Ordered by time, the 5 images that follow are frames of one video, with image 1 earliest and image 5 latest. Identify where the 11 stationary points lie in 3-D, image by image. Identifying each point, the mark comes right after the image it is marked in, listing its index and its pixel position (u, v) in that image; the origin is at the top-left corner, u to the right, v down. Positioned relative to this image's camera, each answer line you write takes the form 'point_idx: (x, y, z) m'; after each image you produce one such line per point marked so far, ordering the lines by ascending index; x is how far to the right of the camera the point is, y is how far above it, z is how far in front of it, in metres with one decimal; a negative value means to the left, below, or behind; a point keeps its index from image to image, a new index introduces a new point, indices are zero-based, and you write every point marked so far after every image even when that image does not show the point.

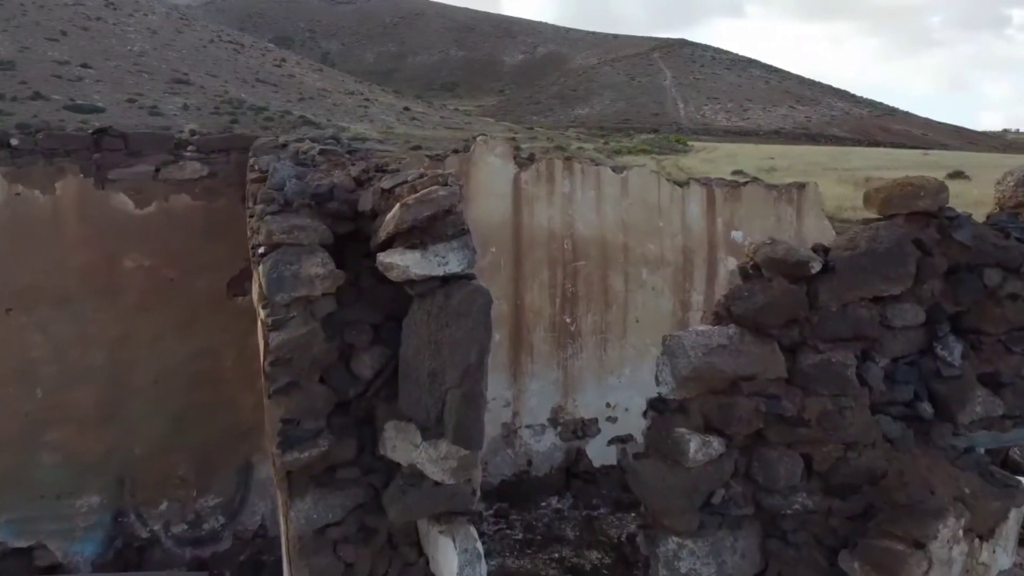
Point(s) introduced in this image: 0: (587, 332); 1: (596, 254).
0: (+0.6, -0.4, +6.4) m
1: (+0.7, +0.3, +6.4) m
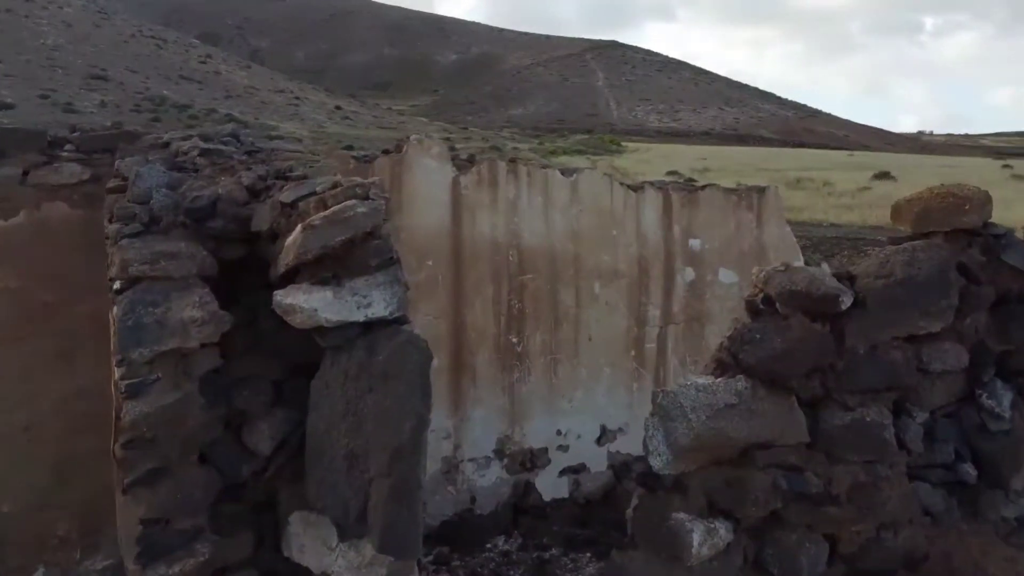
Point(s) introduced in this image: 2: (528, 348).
0: (+0.2, -0.5, +5.8) m
1: (+0.2, +0.2, +5.8) m
2: (+0.1, -0.4, +5.8) m
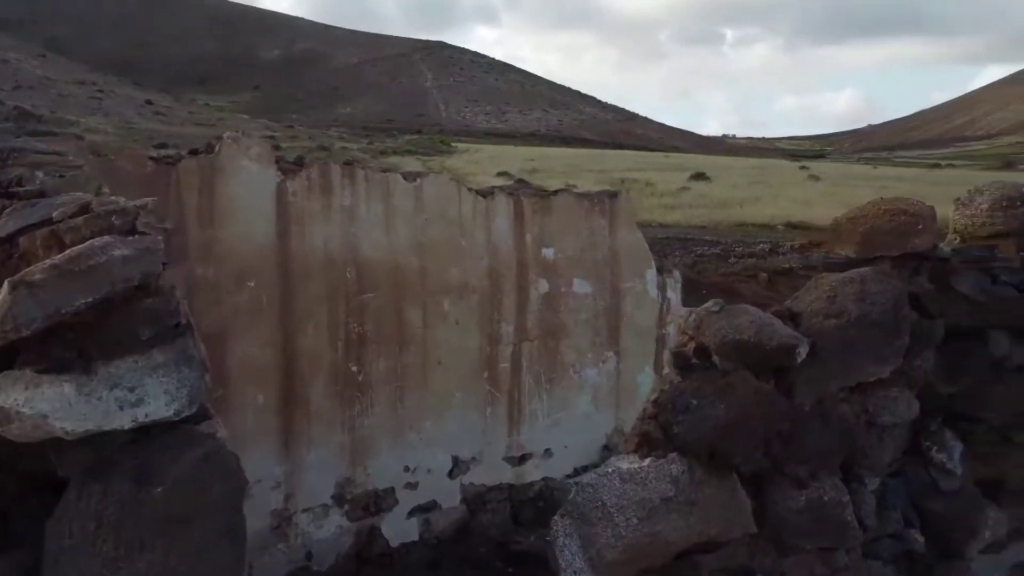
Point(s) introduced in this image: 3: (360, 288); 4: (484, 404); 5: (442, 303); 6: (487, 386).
0: (-0.8, -0.6, +5.1) m
1: (-0.8, 0.0, +5.1) m
2: (-0.9, -0.6, +5.1) m
3: (-0.9, 0.0, +5.0) m
4: (-0.2, -0.8, +5.5) m
5: (-0.5, -0.1, +5.3) m
6: (-0.2, -0.7, +5.5) m
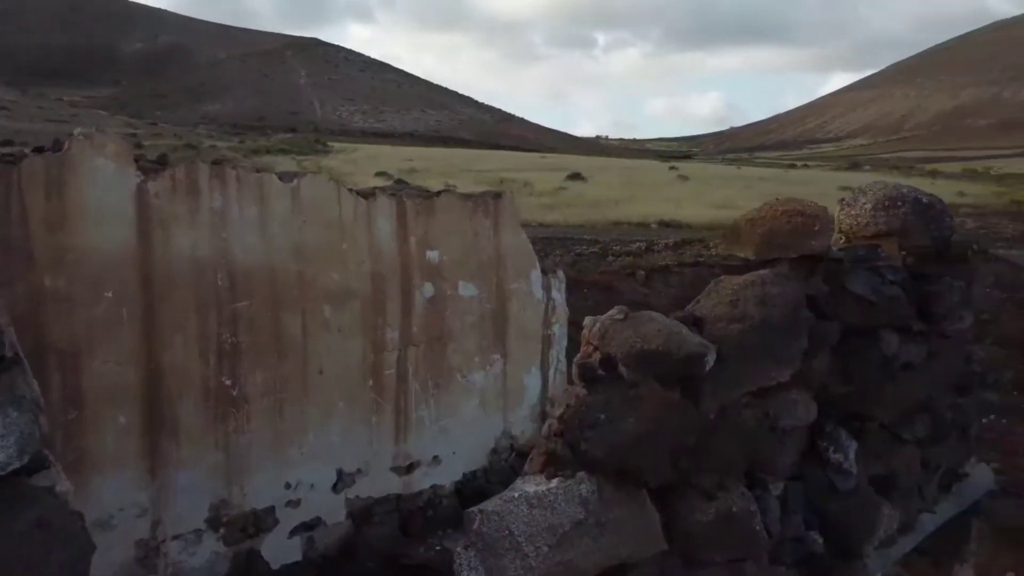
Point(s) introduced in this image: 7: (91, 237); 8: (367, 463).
0: (-1.5, -0.6, +4.8) m
1: (-1.5, 0.0, +4.8) m
2: (-1.6, -0.6, +4.8) m
3: (-1.6, 0.0, +4.7) m
4: (-0.9, -0.8, +5.3) m
5: (-1.2, -0.1, +5.0) m
6: (-0.9, -0.7, +5.3) m
7: (-2.2, +0.3, +4.2) m
8: (-1.0, -1.2, +5.3) m
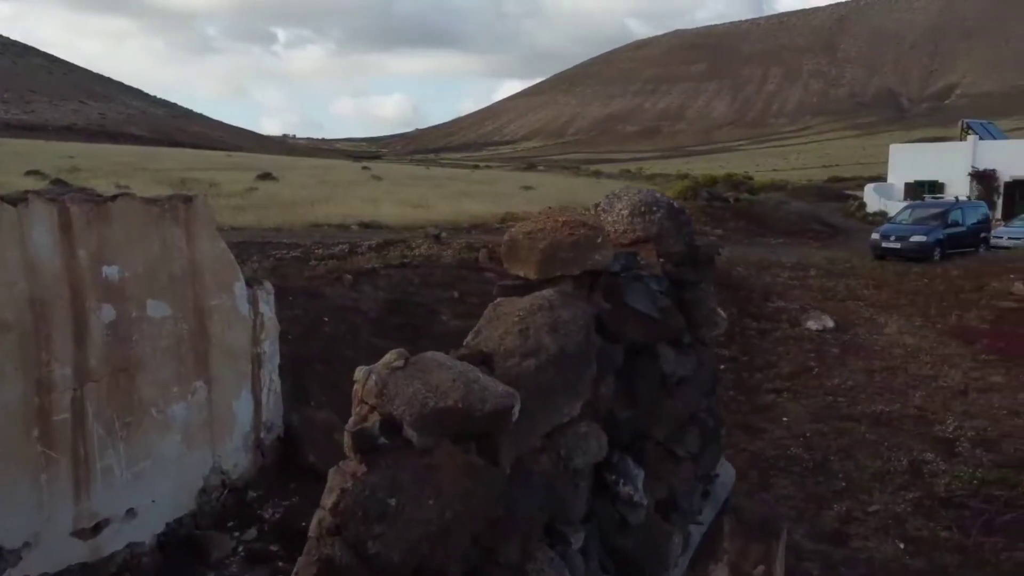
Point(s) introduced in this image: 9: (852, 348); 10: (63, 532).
0: (-2.9, -0.8, +3.6) m
1: (-2.9, -0.2, +3.6) m
2: (-2.9, -0.8, +3.6) m
3: (-3.0, -0.2, +3.5) m
4: (-2.5, -1.0, +4.3) m
5: (-2.7, -0.3, +4.0) m
6: (-2.5, -0.9, +4.3) m
7: (-3.4, +0.1, +2.8) m
8: (-2.5, -1.3, +4.3) m
9: (+5.4, -1.0, +12.9) m
10: (-2.5, -1.3, +4.4) m
